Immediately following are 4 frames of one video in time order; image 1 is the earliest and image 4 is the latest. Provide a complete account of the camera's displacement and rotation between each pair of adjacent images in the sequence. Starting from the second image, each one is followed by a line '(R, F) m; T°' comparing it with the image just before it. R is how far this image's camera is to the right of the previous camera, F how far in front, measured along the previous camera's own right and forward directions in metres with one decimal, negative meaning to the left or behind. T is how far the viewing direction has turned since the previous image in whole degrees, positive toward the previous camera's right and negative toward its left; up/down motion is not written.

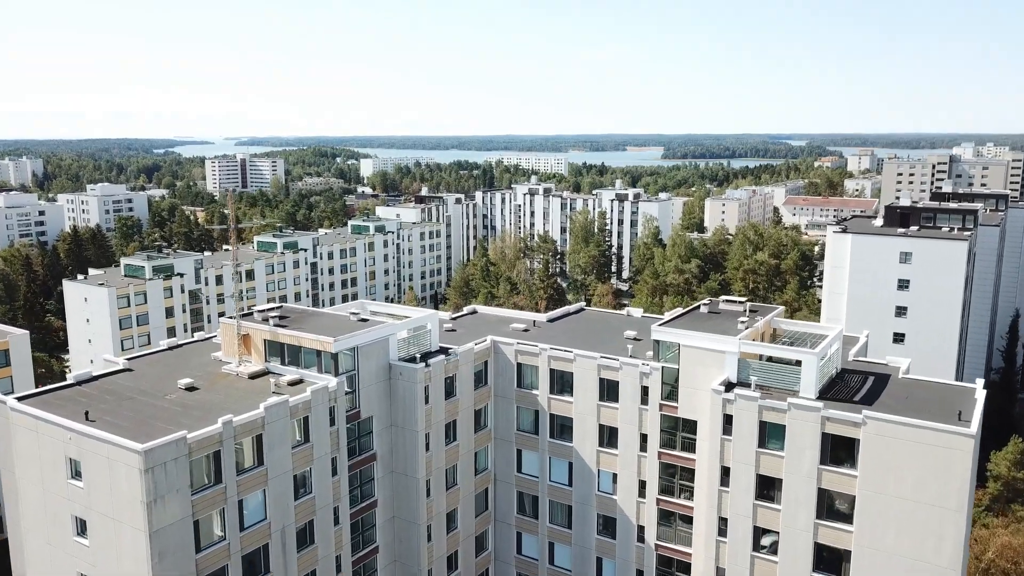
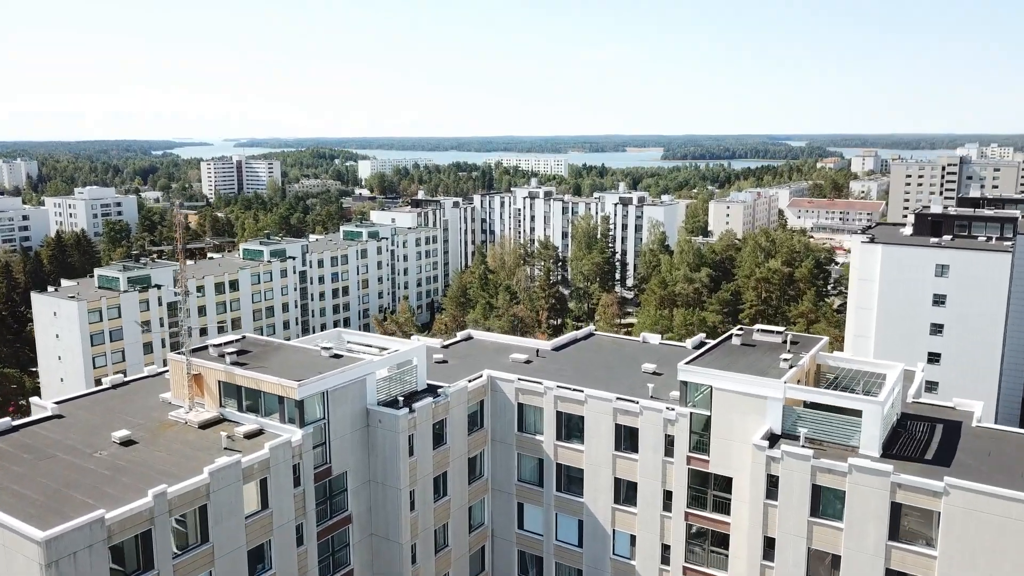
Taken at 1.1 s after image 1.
(0.0, +3.3) m; 0°
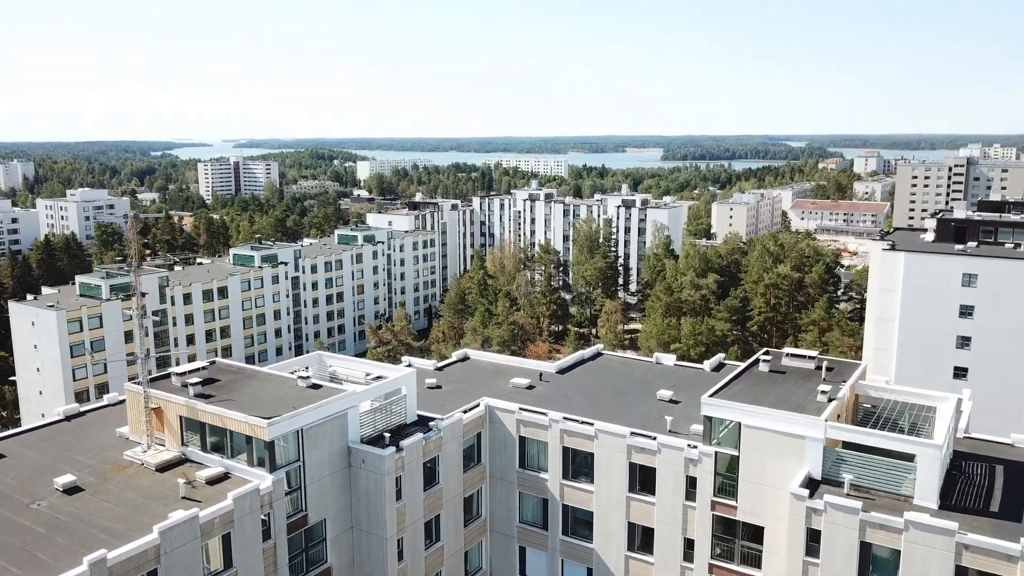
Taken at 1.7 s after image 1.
(0.0, +2.1) m; 0°
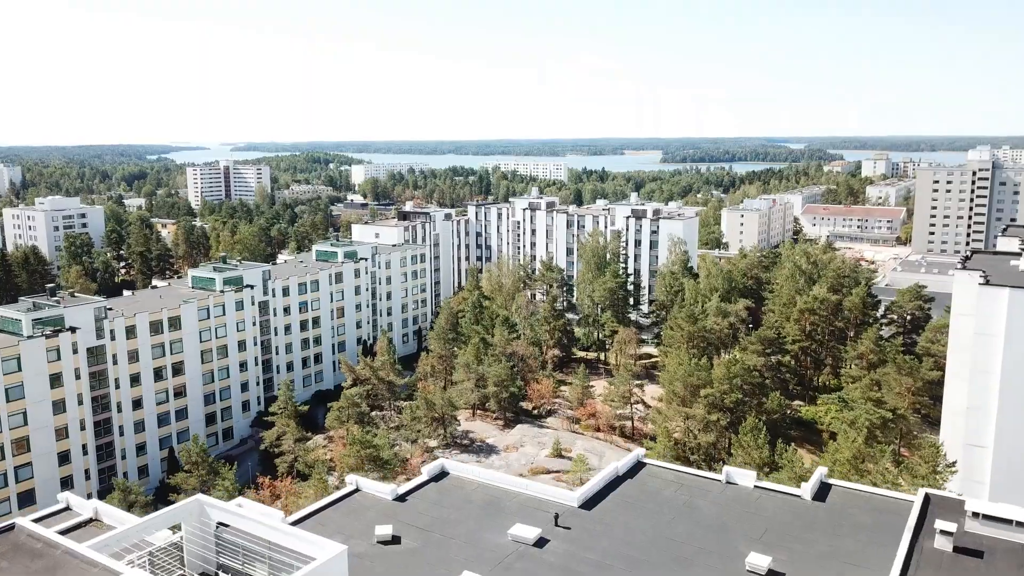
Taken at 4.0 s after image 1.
(0.0, +7.5) m; 0°
